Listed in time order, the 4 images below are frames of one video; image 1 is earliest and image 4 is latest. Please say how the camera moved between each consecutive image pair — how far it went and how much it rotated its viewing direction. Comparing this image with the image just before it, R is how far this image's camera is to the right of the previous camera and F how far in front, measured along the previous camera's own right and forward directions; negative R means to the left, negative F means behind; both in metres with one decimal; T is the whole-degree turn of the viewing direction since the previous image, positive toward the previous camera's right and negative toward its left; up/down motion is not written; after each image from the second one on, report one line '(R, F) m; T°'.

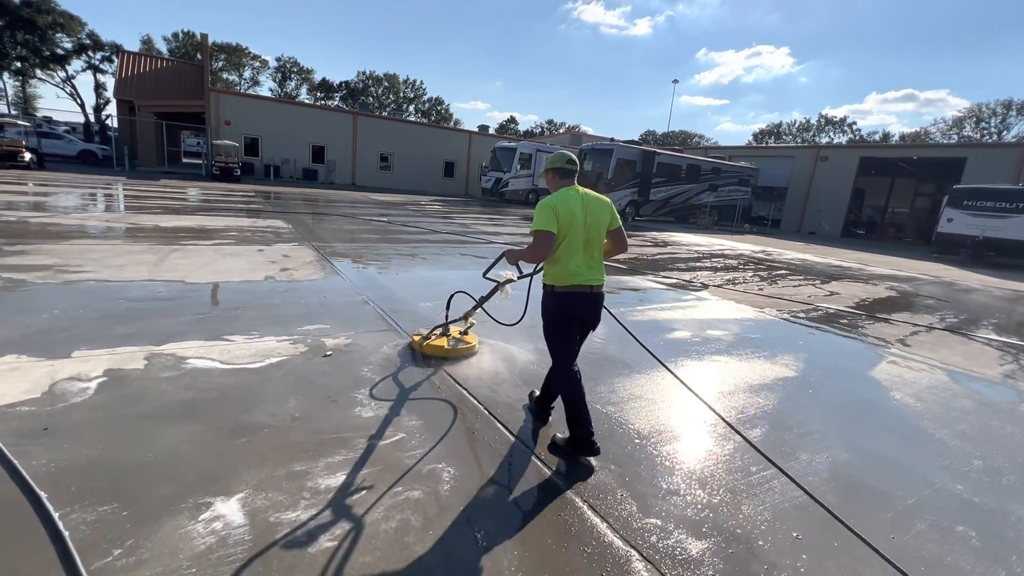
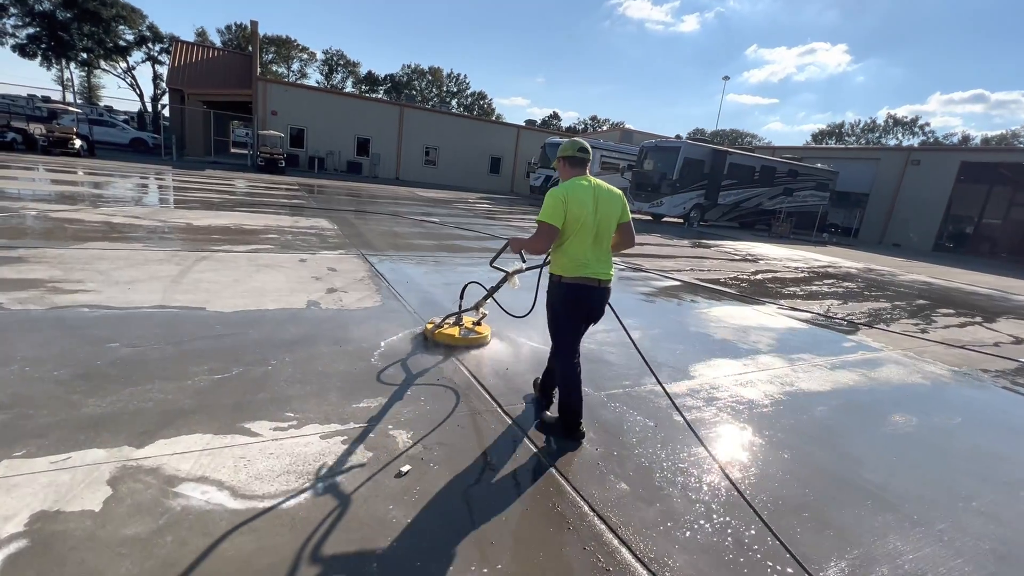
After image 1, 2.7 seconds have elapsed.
(-0.8, +1.4) m; -4°
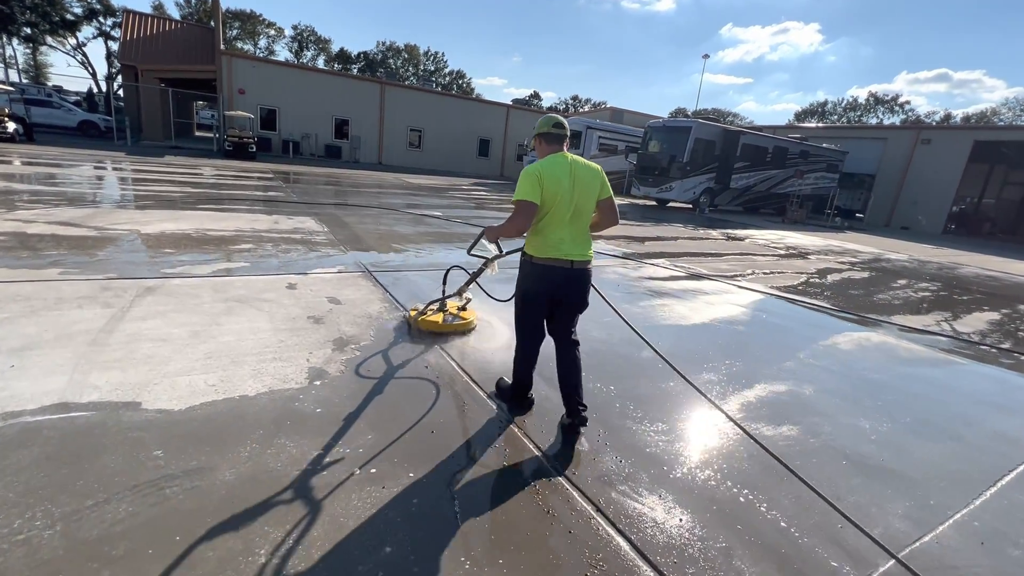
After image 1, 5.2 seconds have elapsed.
(-0.8, +1.6) m; +2°
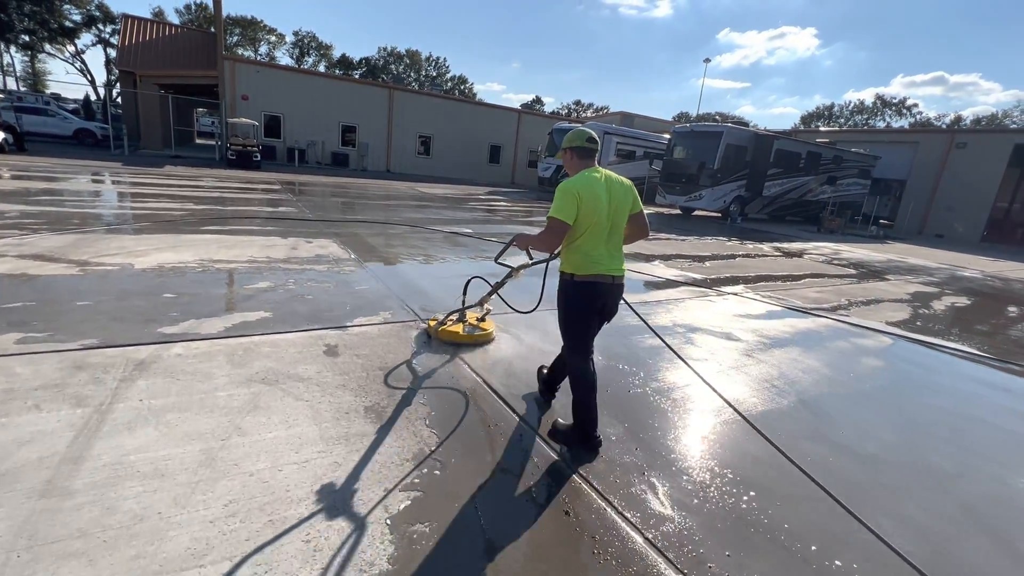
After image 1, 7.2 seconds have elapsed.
(-0.8, +1.1) m; 0°
